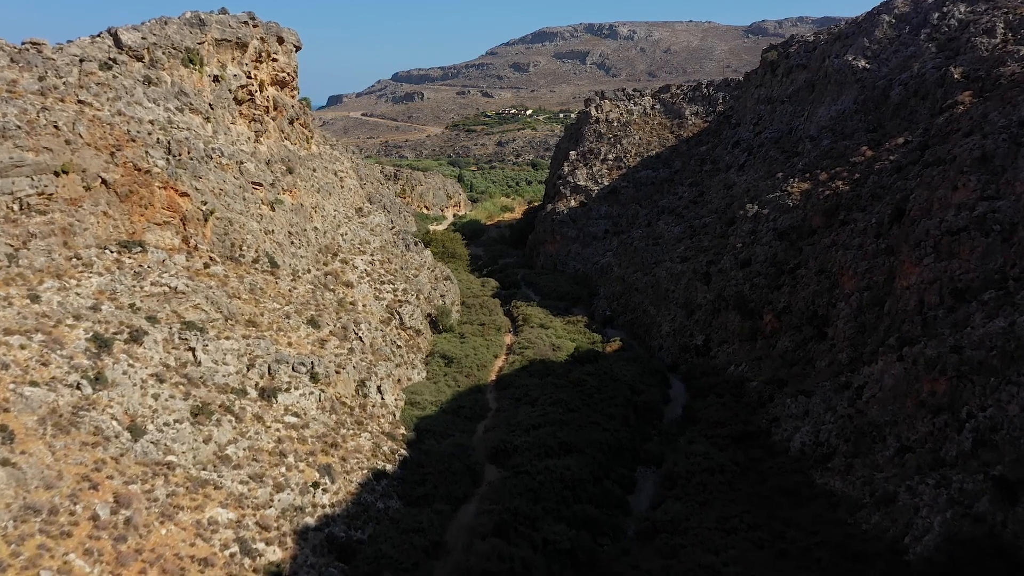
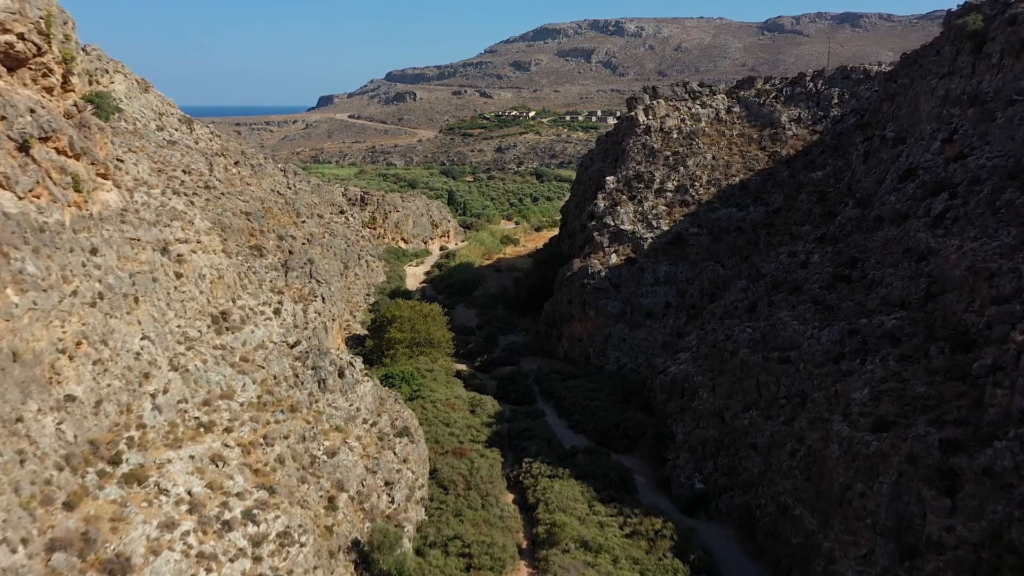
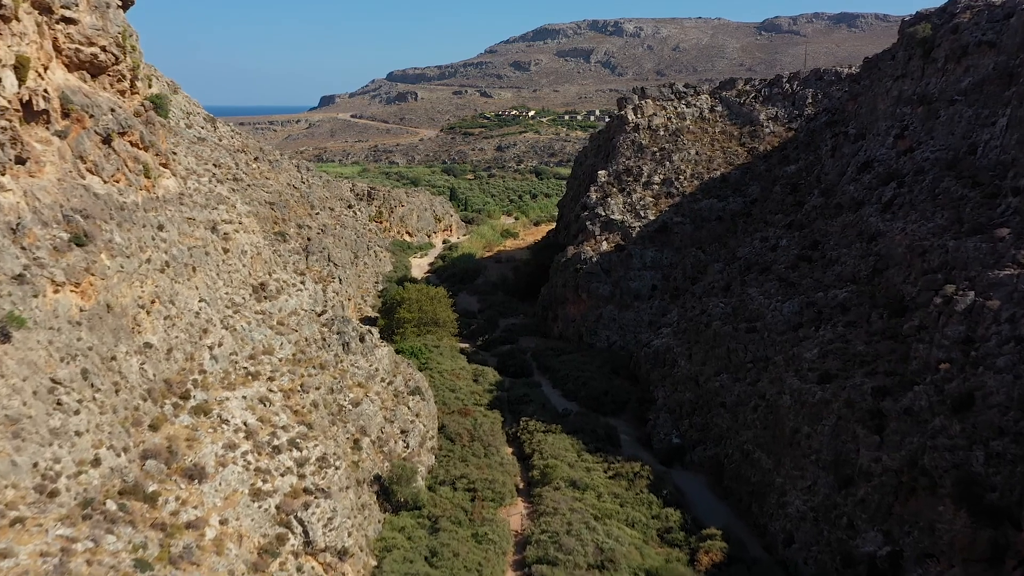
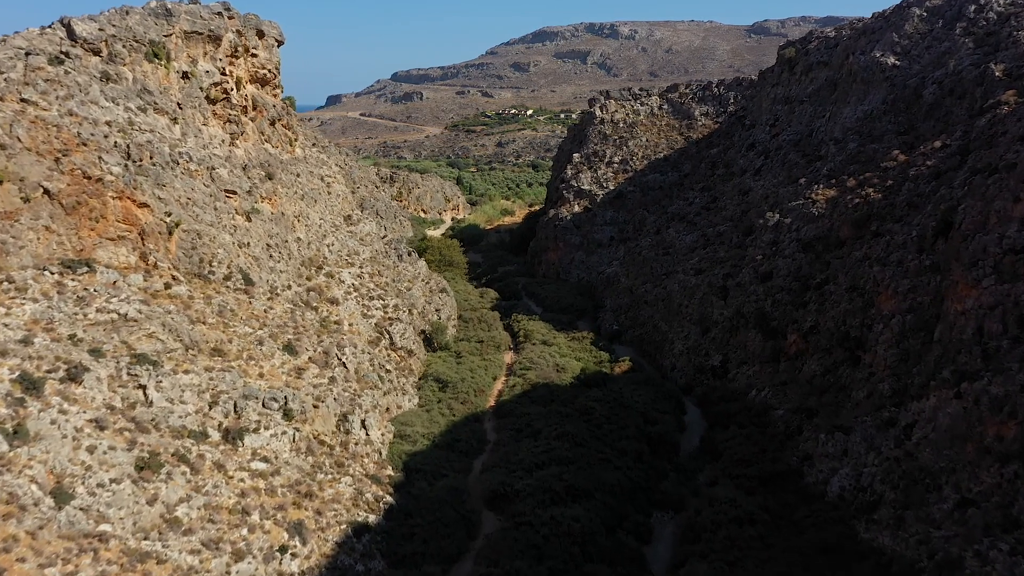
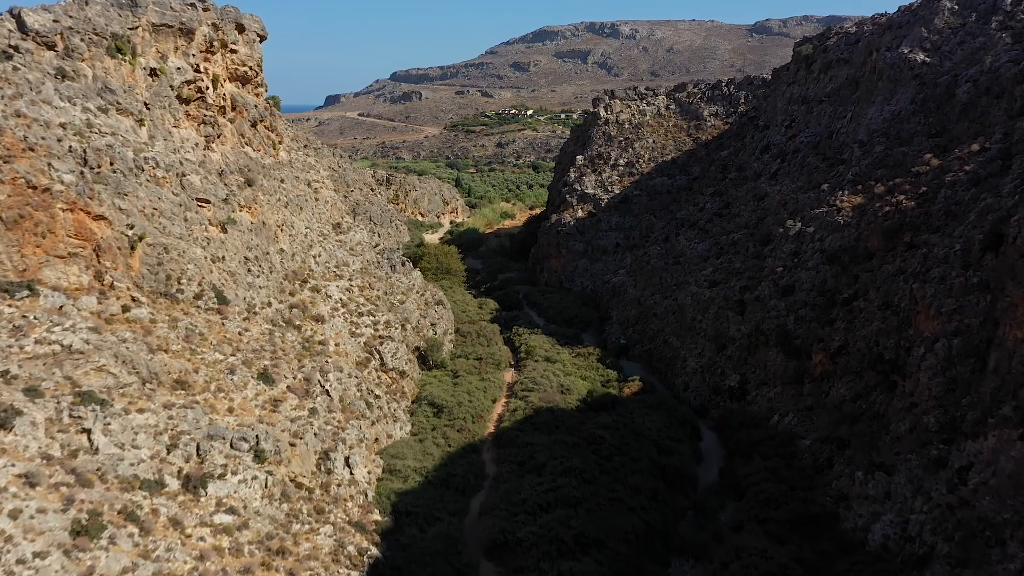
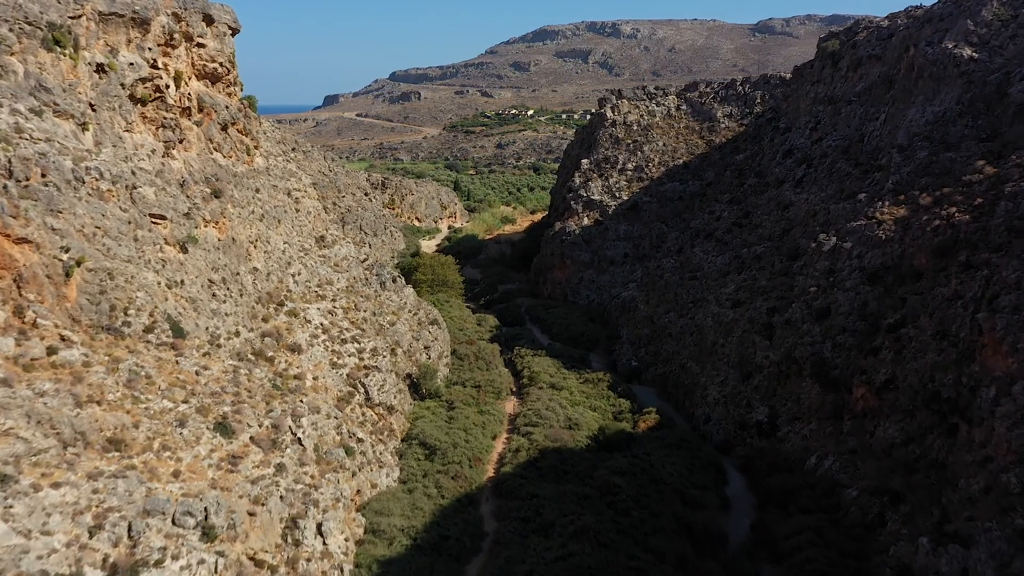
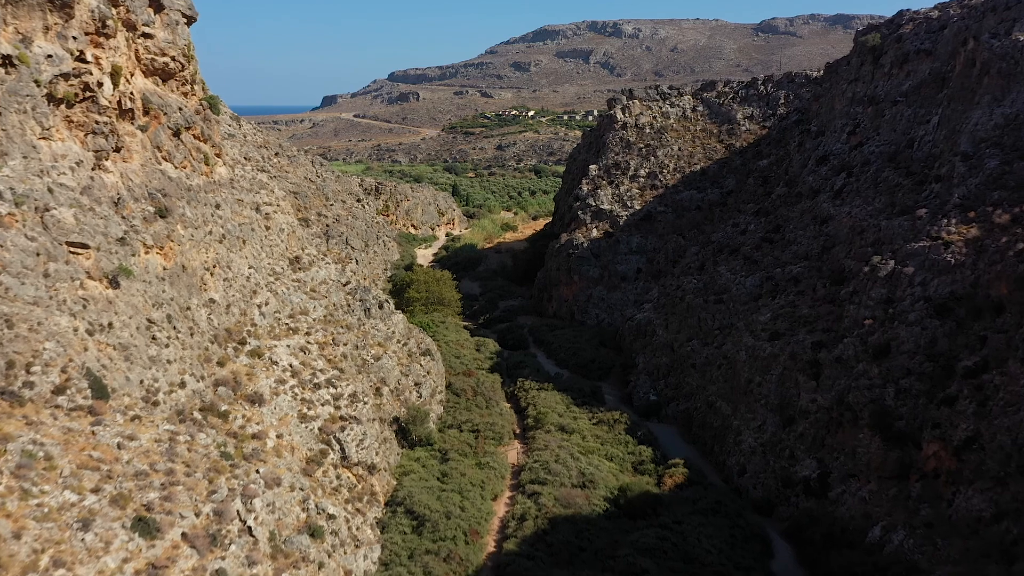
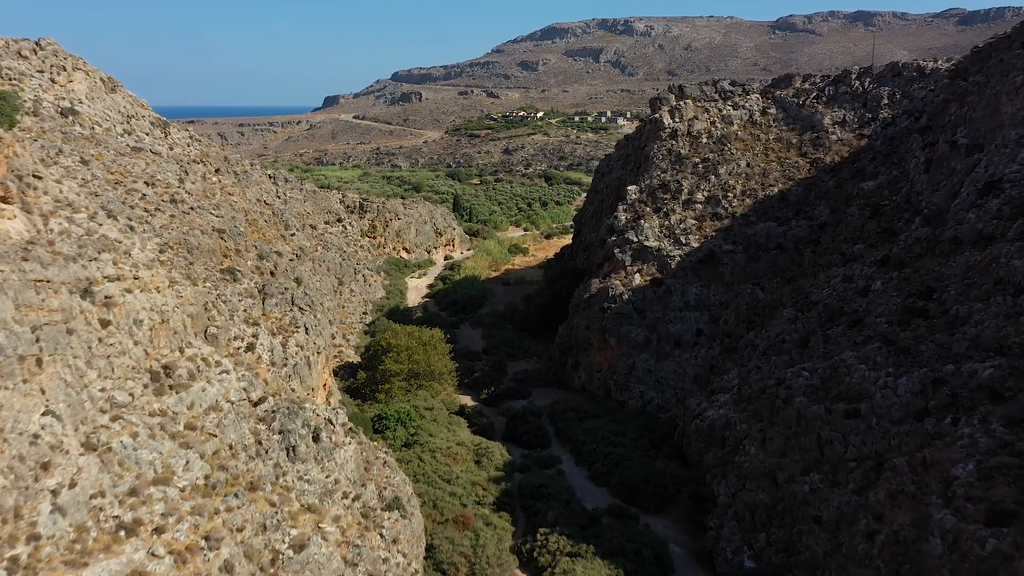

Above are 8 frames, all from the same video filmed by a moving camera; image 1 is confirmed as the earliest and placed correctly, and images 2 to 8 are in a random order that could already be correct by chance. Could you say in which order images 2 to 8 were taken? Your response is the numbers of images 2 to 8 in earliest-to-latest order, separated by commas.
4, 5, 6, 7, 3, 2, 8
